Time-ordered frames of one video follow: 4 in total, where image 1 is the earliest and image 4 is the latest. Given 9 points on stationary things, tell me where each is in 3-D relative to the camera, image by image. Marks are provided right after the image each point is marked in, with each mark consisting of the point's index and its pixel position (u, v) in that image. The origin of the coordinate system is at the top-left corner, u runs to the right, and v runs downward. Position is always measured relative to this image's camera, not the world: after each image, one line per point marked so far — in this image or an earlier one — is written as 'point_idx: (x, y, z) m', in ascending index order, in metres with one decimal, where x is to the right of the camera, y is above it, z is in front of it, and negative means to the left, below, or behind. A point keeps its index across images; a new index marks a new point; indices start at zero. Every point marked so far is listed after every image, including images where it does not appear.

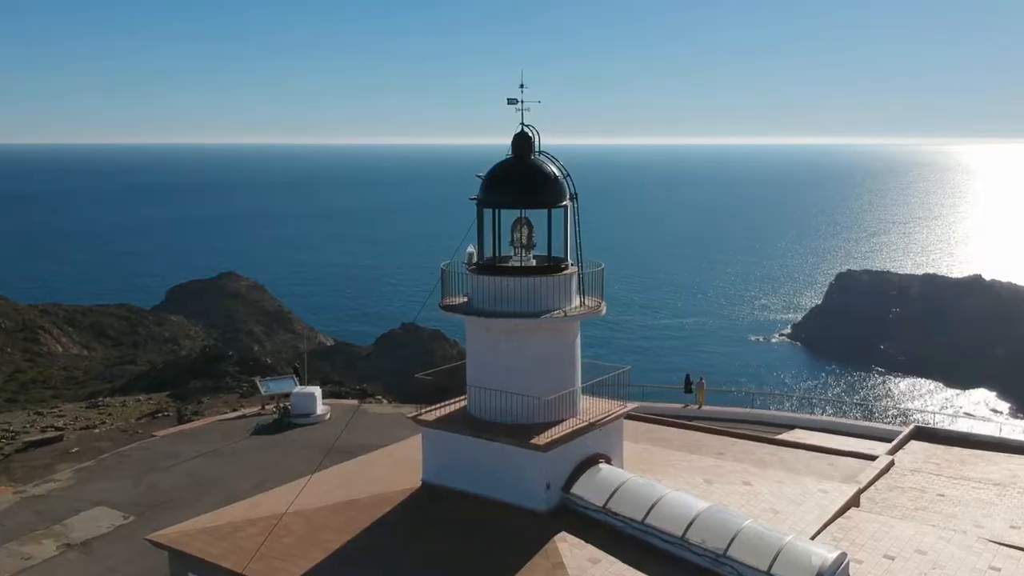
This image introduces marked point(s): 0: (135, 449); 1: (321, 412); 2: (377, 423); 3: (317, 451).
0: (-5.2, -2.2, +12.1) m
1: (-2.9, -1.9, +13.1) m
2: (-2.0, -2.0, +13.2) m
3: (-2.6, -2.2, +11.9) m
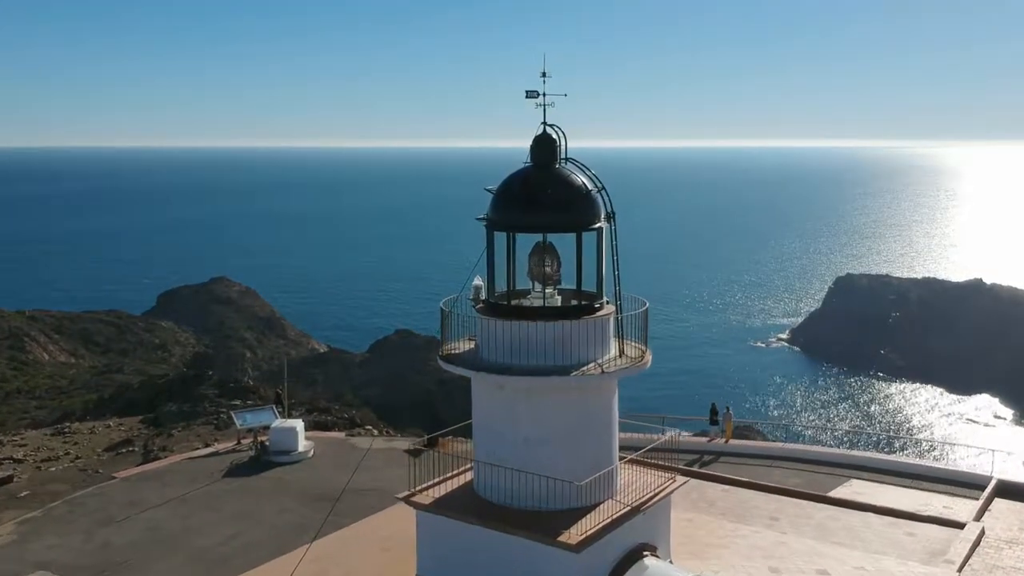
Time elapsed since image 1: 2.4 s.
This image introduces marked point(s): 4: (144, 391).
0: (-5.1, -2.5, +10.6) m
1: (-2.8, -2.1, +11.7) m
2: (-1.9, -2.3, +11.8) m
3: (-2.5, -2.5, +10.5) m
4: (-8.3, -2.3, +19.9) m
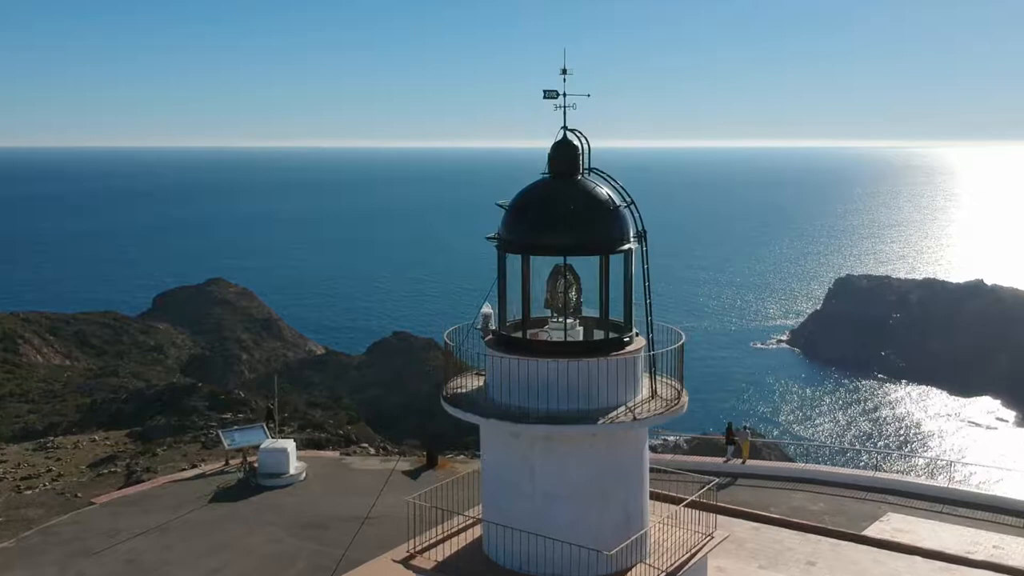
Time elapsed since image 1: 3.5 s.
0: (-5.0, -2.7, +9.9) m
1: (-2.7, -2.3, +11.0) m
2: (-1.9, -2.5, +11.1) m
3: (-2.5, -2.6, +9.8) m
4: (-8.3, -2.5, +19.2) m
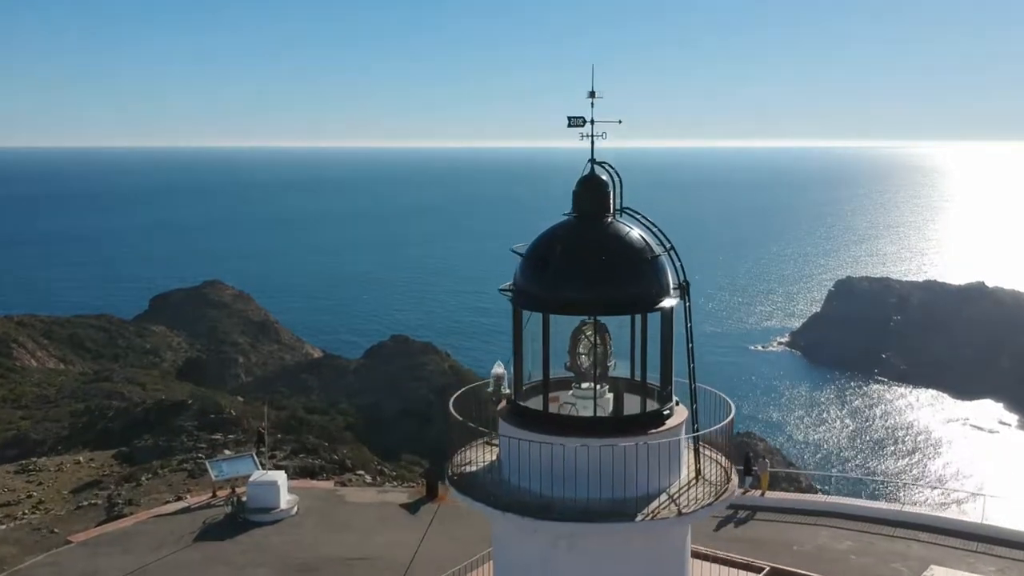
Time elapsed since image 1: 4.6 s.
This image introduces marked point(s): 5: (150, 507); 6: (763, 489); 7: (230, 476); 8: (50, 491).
0: (-5.0, -2.9, +9.3) m
1: (-2.7, -2.6, +10.3) m
2: (-1.8, -2.7, +10.4) m
3: (-2.4, -2.9, +9.1) m
4: (-8.2, -2.7, +18.5) m
5: (-4.5, -2.7, +10.9) m
6: (+3.1, -2.5, +11.1) m
7: (-3.4, -2.3, +10.8) m
8: (-7.2, -3.2, +13.7) m
